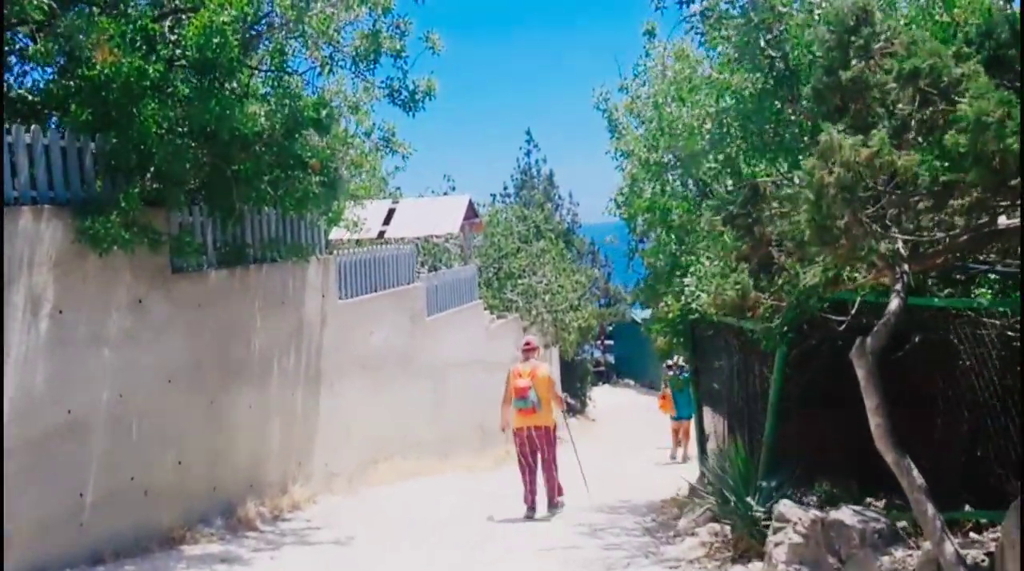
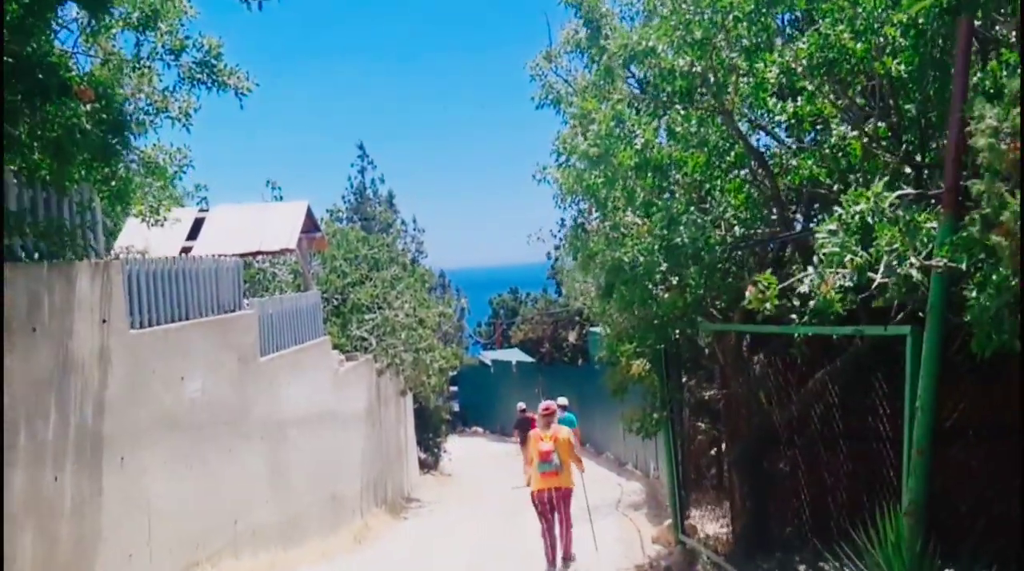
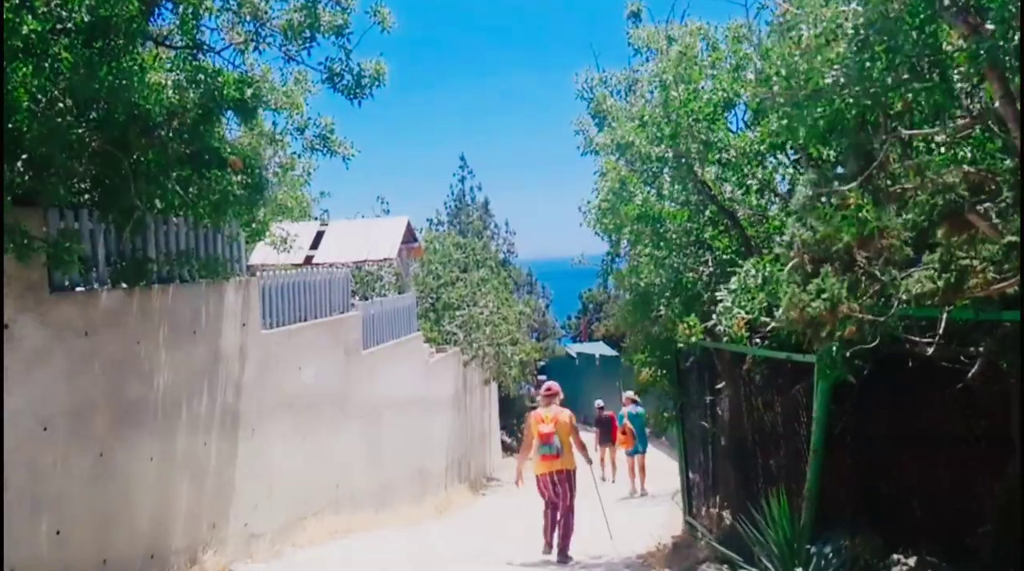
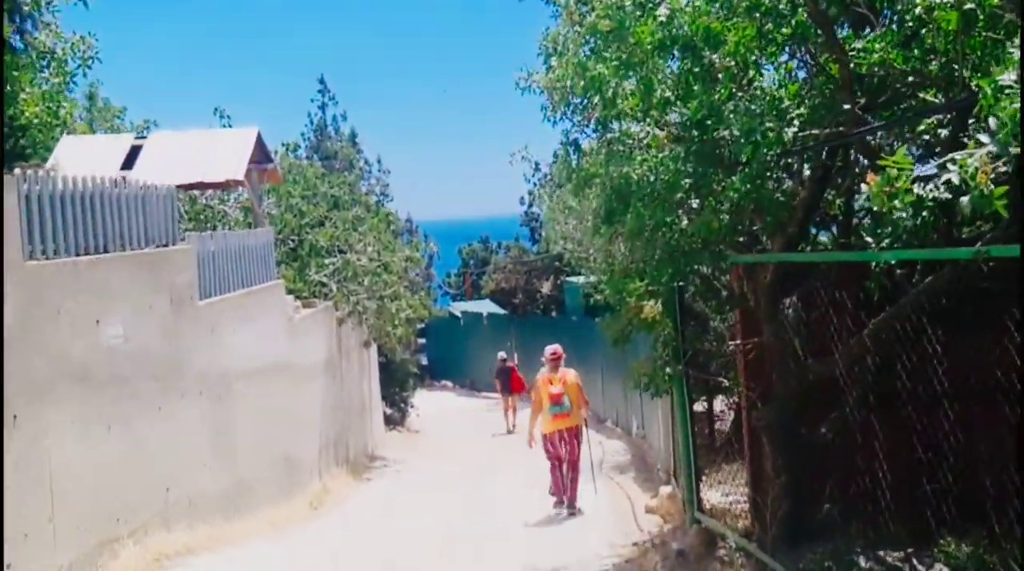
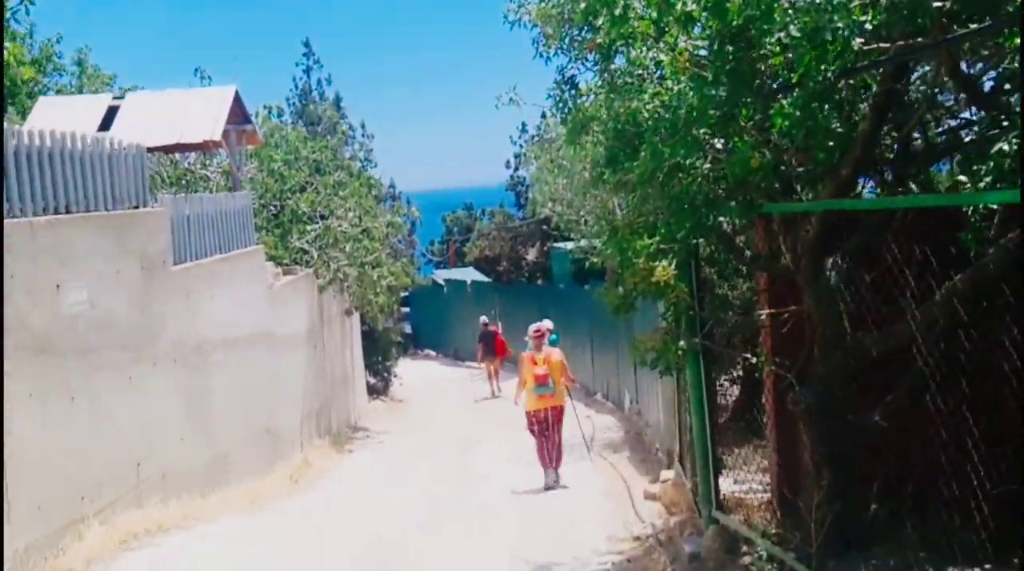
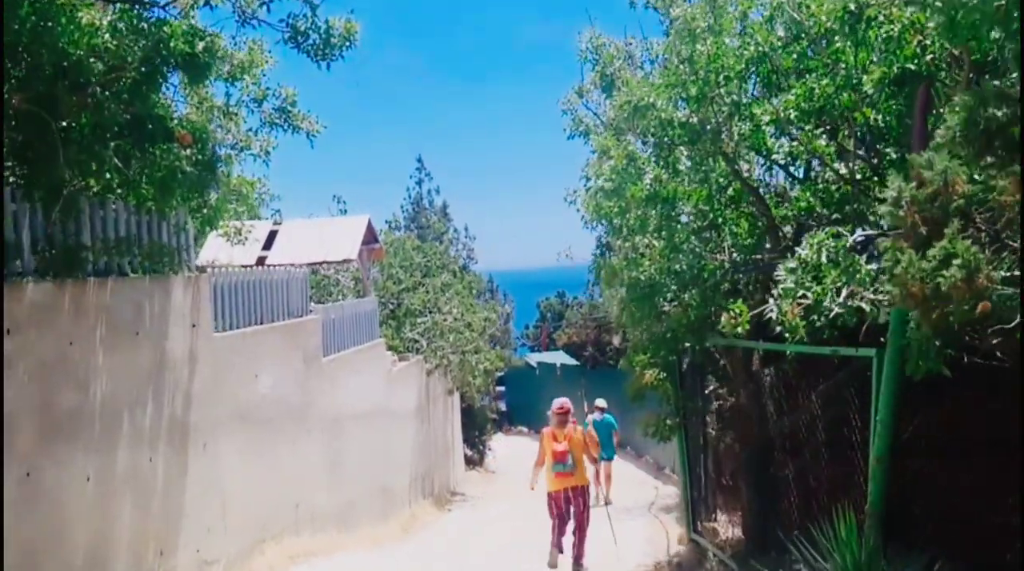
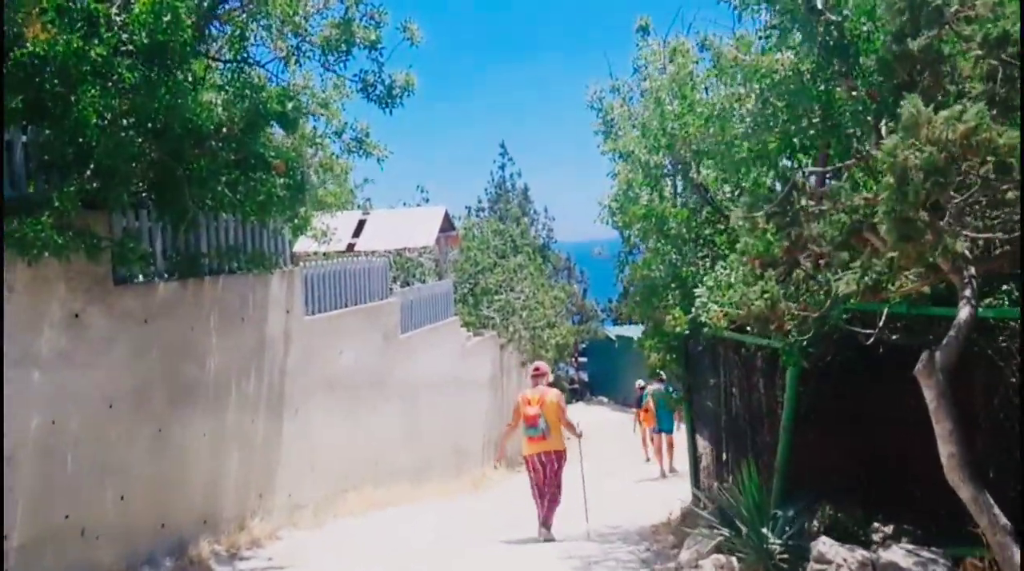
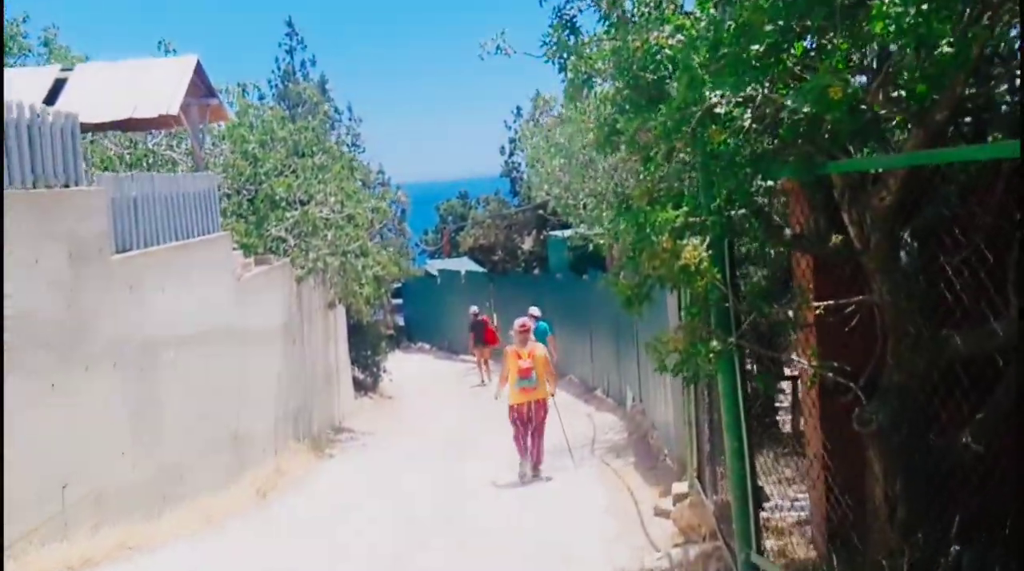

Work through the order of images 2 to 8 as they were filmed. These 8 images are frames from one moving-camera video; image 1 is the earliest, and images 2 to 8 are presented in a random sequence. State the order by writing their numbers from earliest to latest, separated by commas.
7, 3, 6, 2, 4, 5, 8
